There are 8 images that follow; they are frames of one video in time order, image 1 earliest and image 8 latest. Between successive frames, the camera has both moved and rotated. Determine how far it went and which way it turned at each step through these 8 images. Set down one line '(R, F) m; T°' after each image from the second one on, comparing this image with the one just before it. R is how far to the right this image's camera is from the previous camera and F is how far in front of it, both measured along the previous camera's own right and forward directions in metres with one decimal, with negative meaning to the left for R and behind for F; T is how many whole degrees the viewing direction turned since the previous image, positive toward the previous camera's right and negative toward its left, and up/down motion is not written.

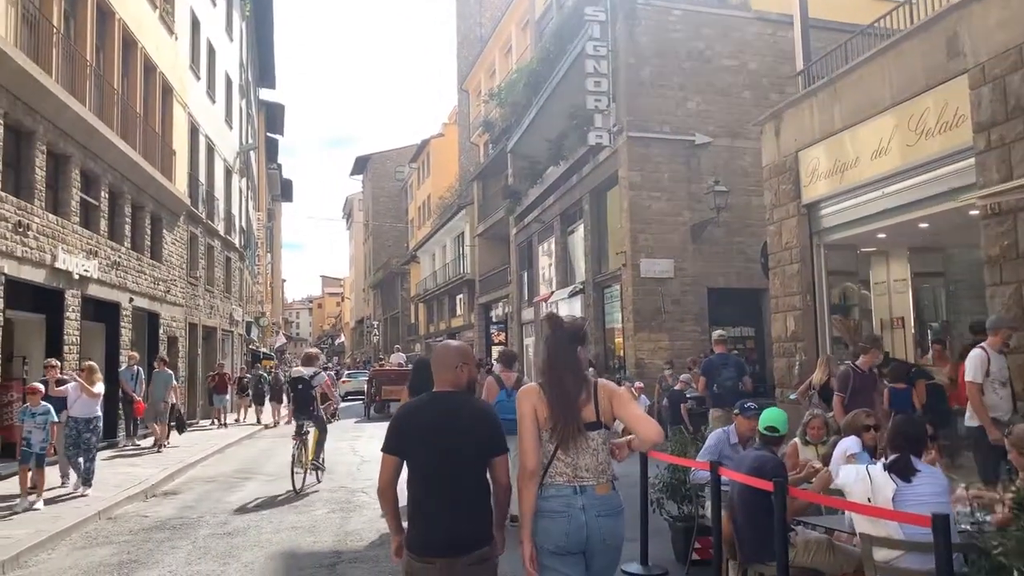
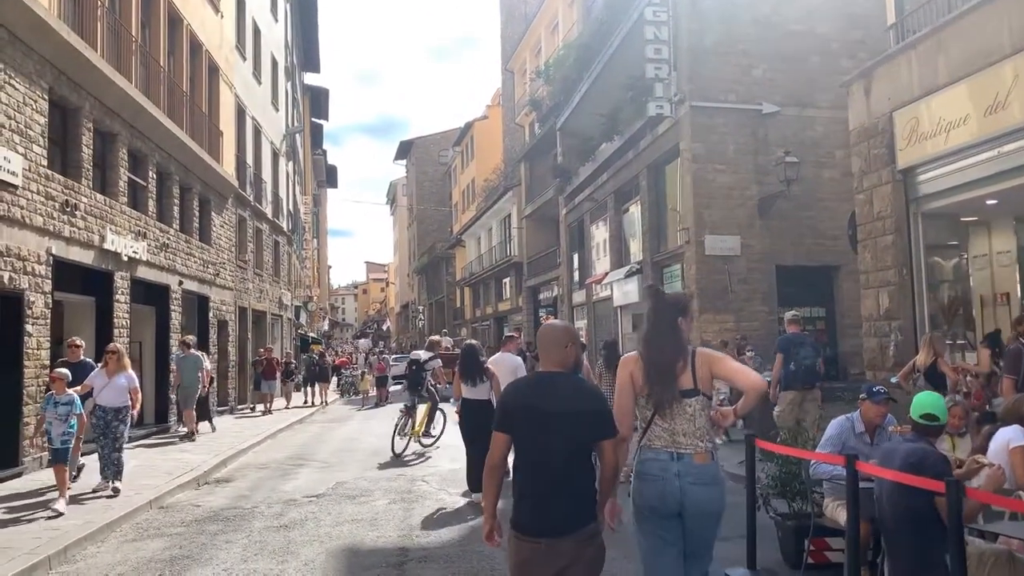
(-0.3, +0.7) m; -3°
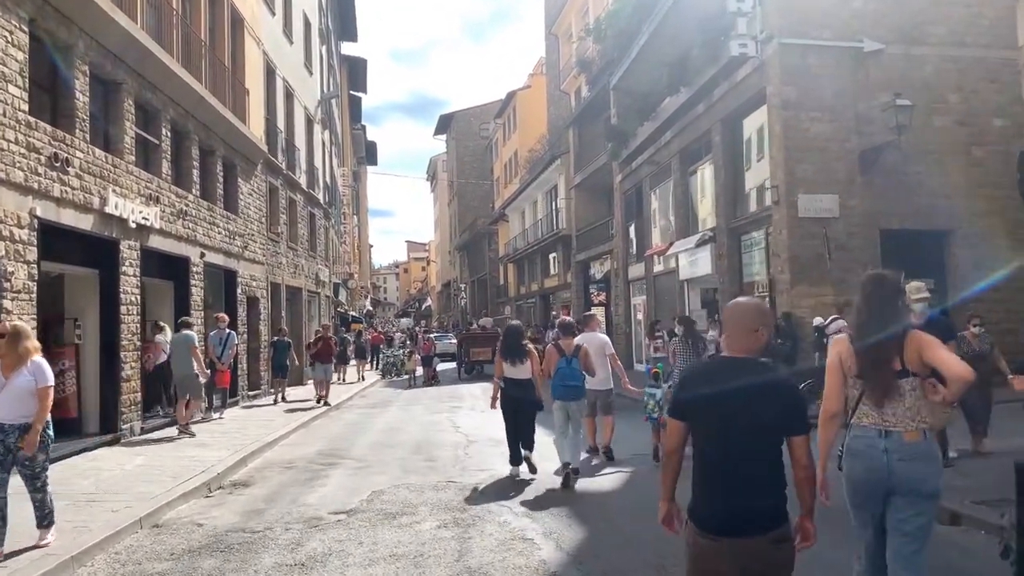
(-0.4, +2.1) m; -3°
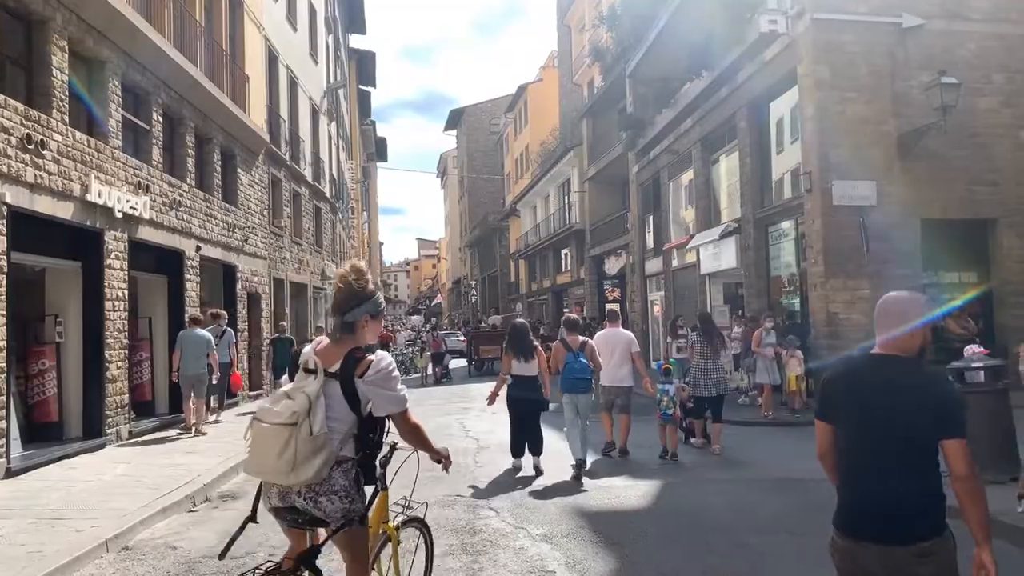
(0.0, +0.9) m; -1°
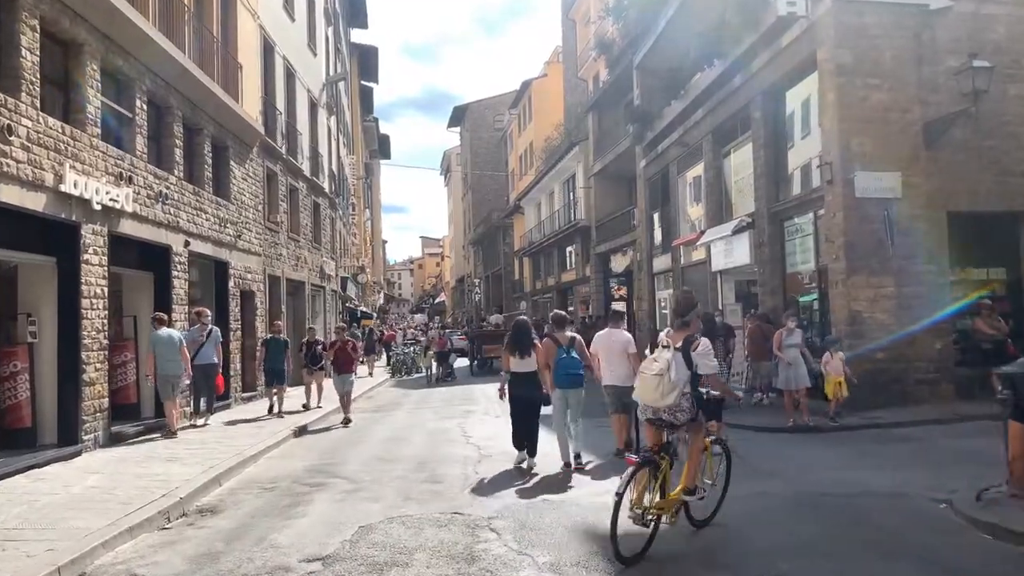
(0.0, +0.7) m; 0°
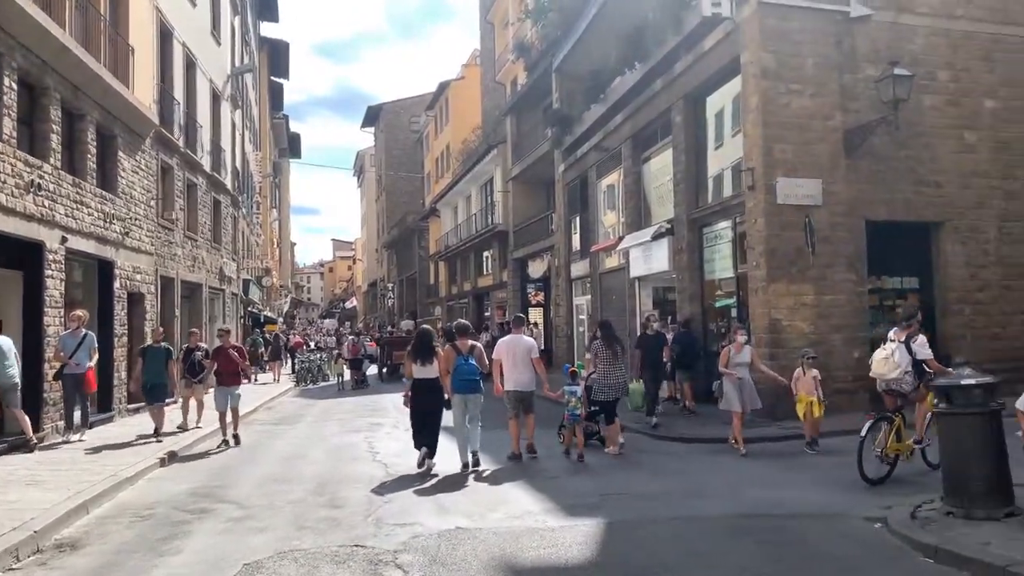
(0.0, +0.7) m; +6°
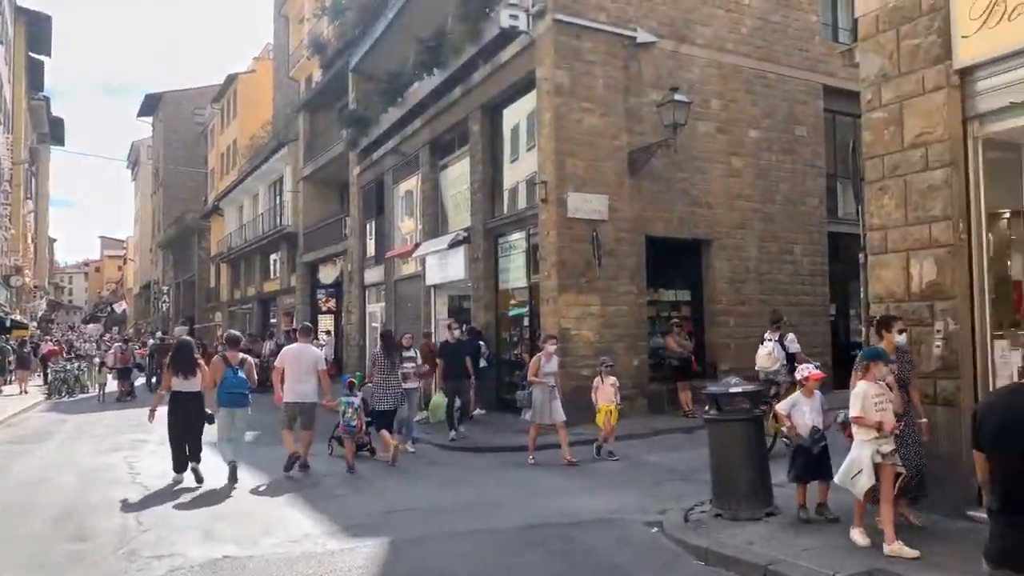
(+0.1, +0.3) m; +14°
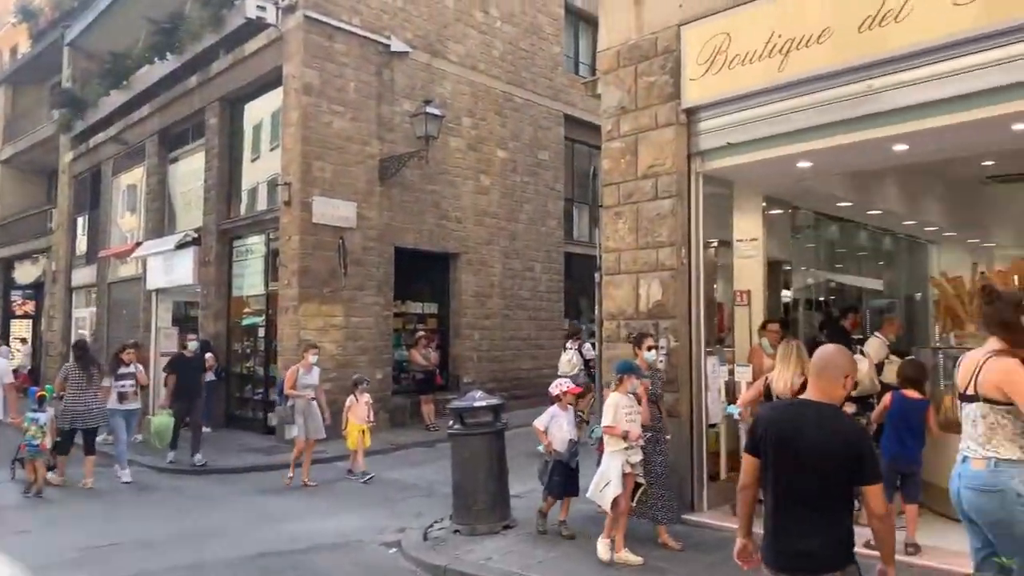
(0.0, +0.4) m; +17°
